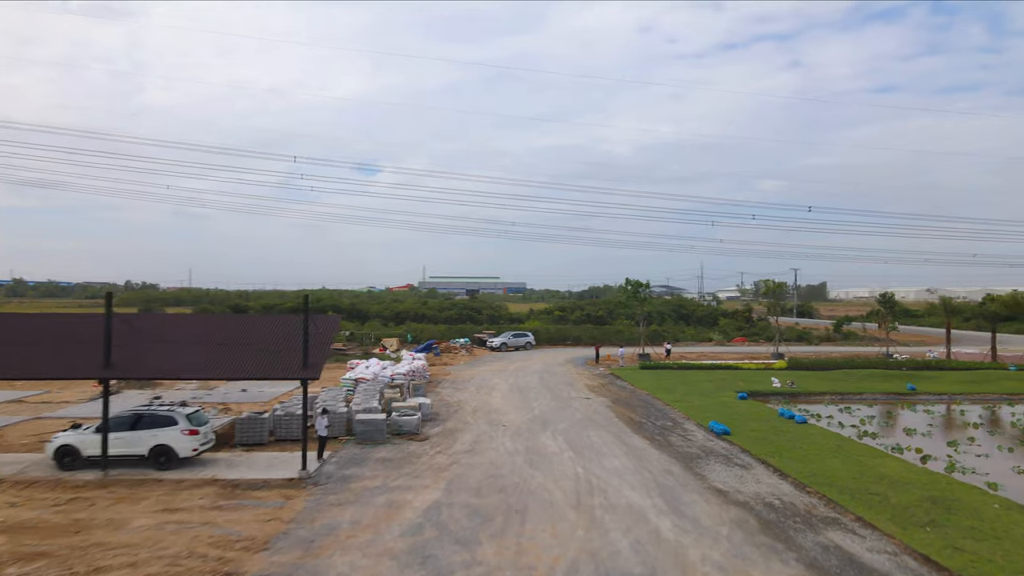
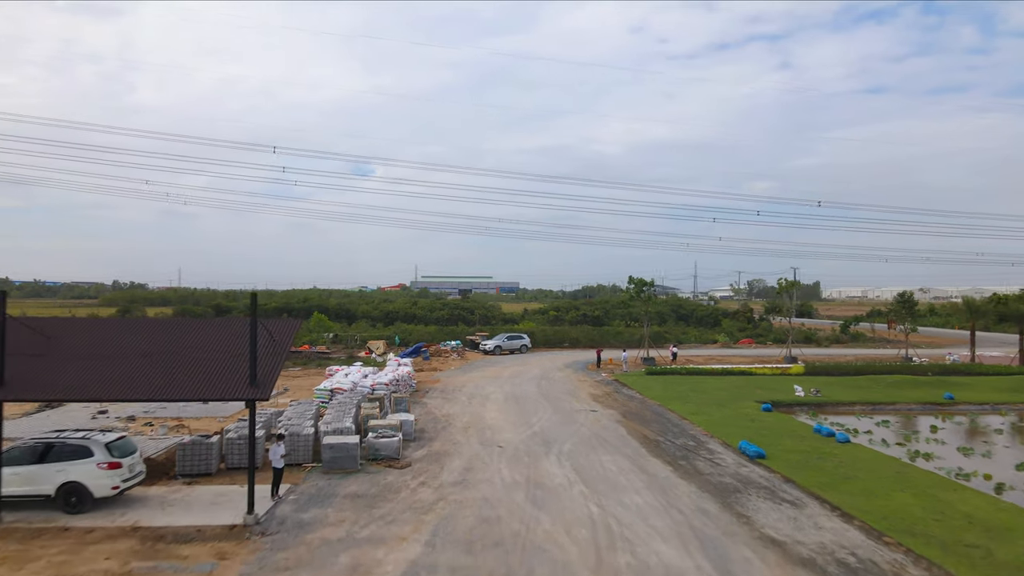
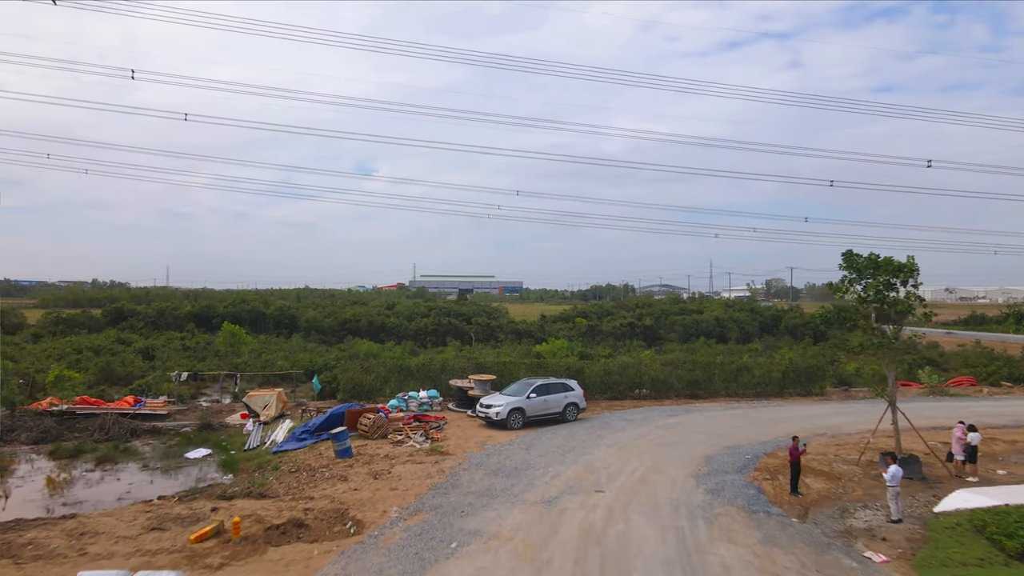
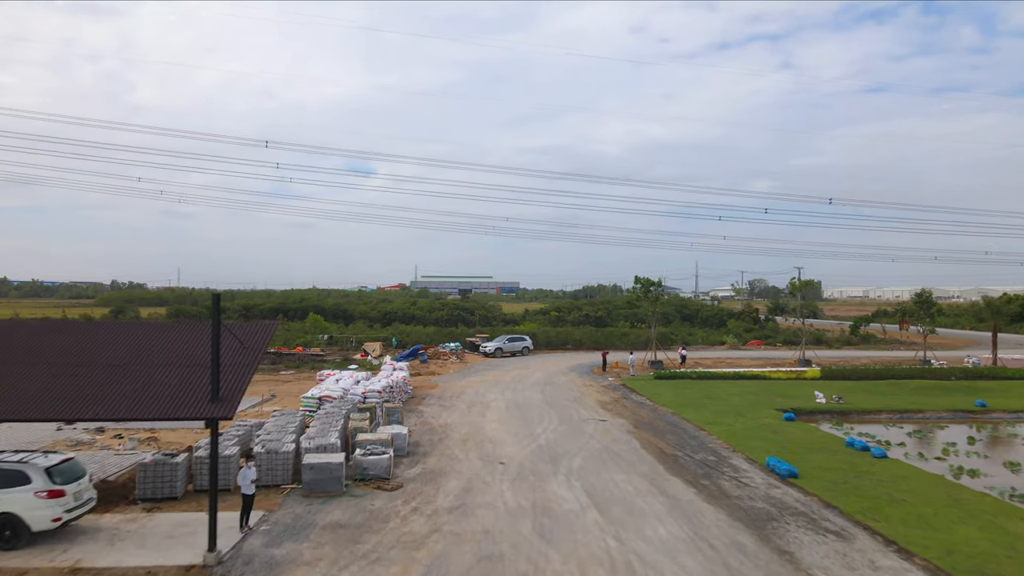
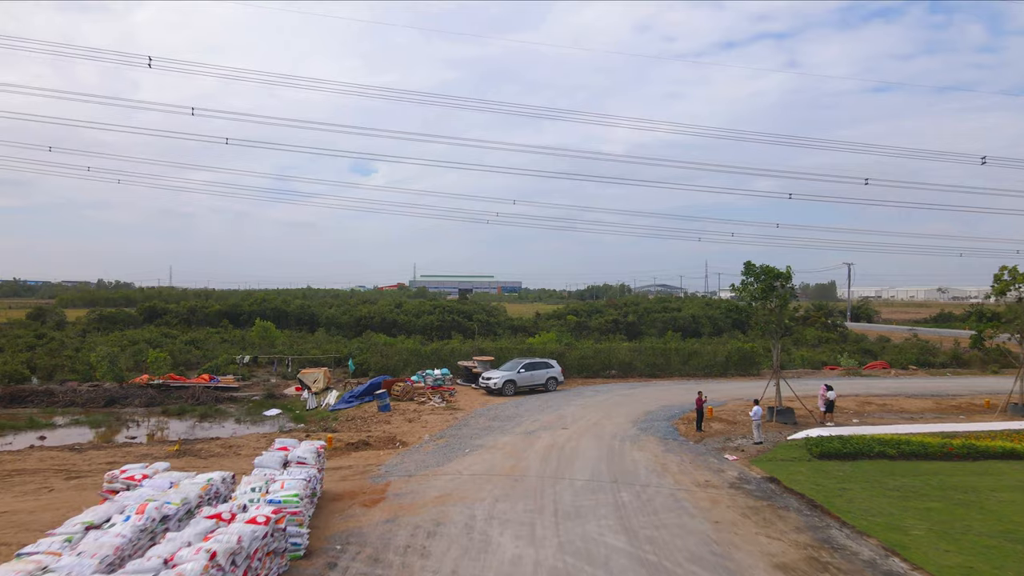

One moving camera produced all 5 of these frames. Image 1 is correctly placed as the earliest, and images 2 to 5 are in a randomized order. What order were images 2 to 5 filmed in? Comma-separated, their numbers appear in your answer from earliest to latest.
2, 4, 5, 3
